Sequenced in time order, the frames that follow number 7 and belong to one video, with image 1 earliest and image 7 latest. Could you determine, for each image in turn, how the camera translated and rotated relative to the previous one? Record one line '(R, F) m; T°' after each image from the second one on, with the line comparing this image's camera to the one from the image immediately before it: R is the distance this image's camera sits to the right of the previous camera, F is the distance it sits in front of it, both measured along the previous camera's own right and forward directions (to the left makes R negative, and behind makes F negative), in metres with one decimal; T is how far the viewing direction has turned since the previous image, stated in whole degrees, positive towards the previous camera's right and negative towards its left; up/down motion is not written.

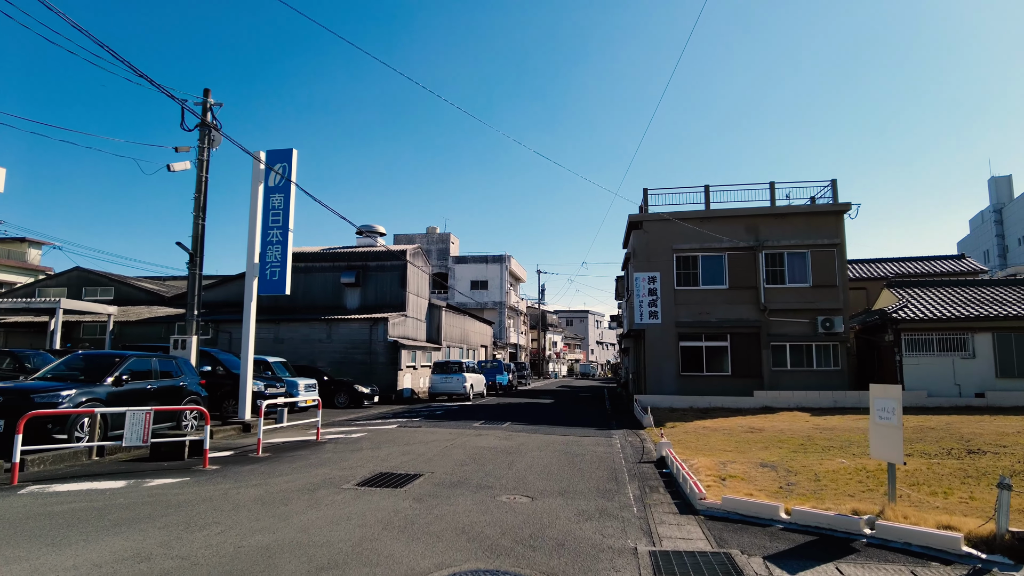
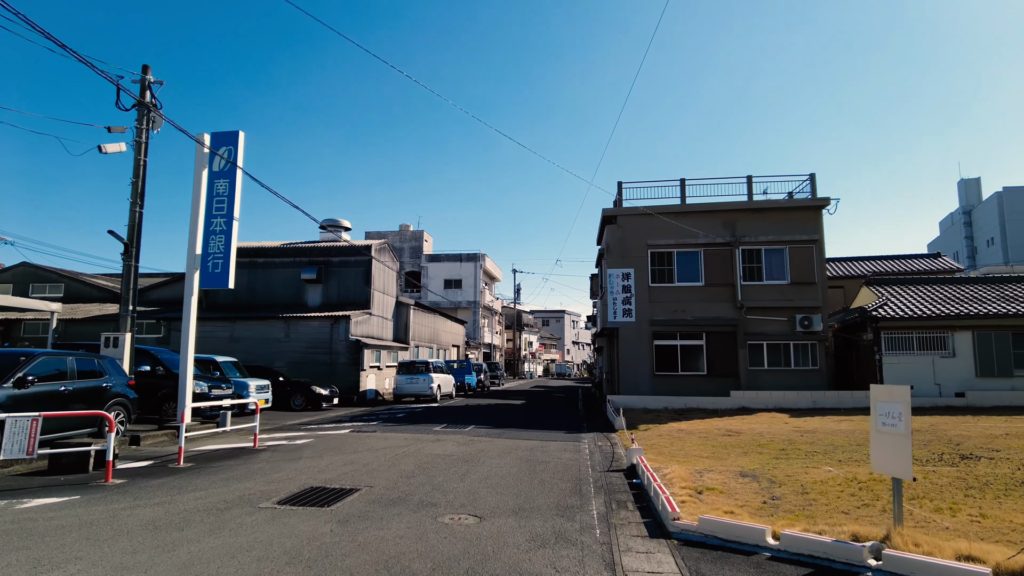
(+0.3, +0.9) m; +2°
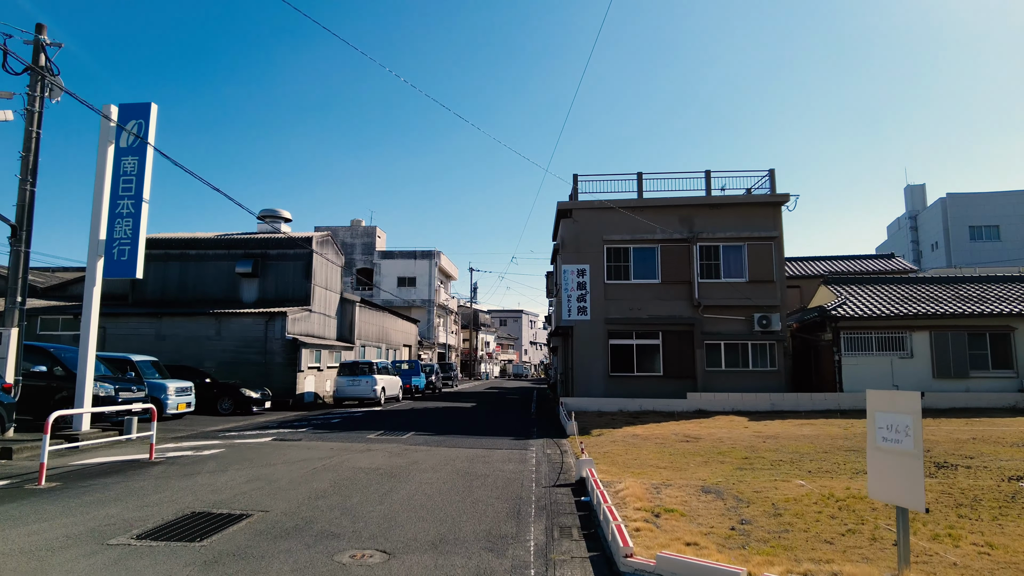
(+0.3, +1.1) m; +4°
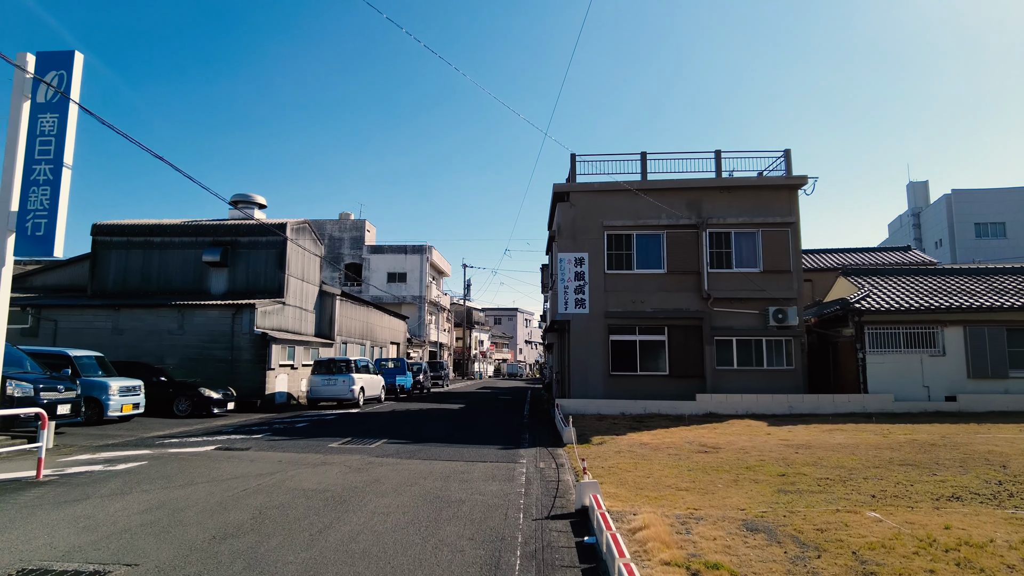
(+0.1, +1.7) m; 0°
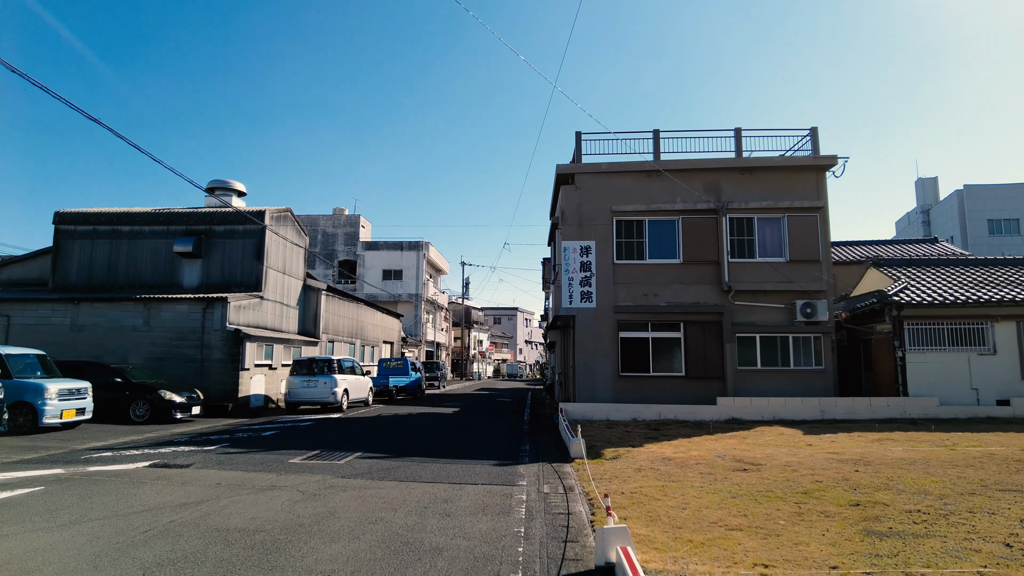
(0.0, +1.7) m; 0°
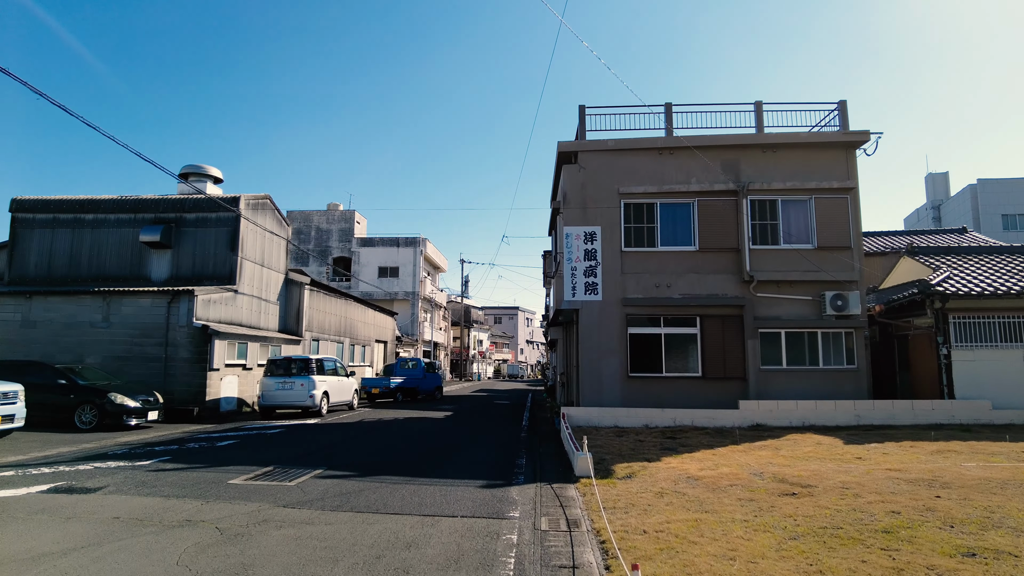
(+0.1, +1.6) m; 0°
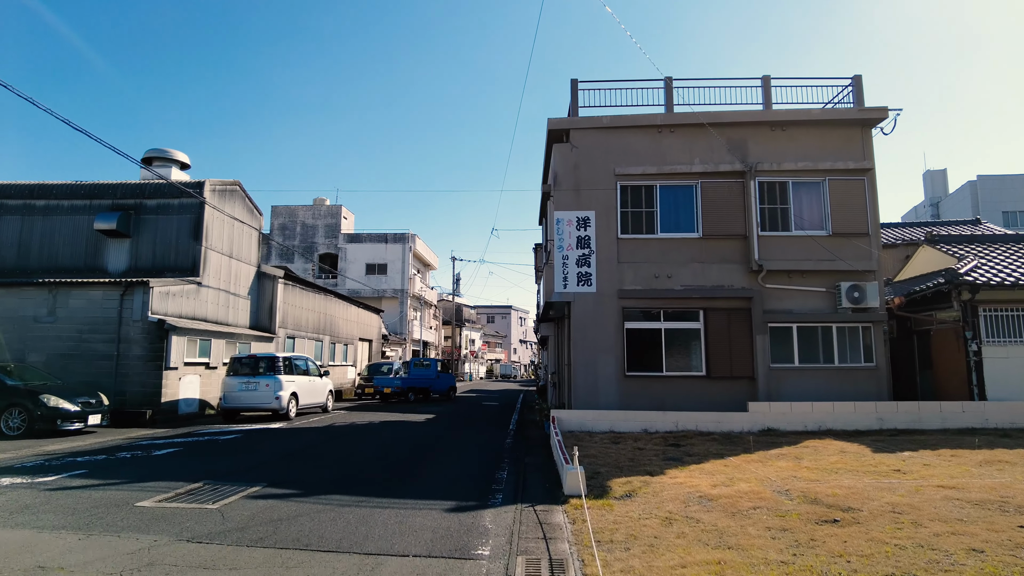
(+0.2, +1.3) m; +1°
